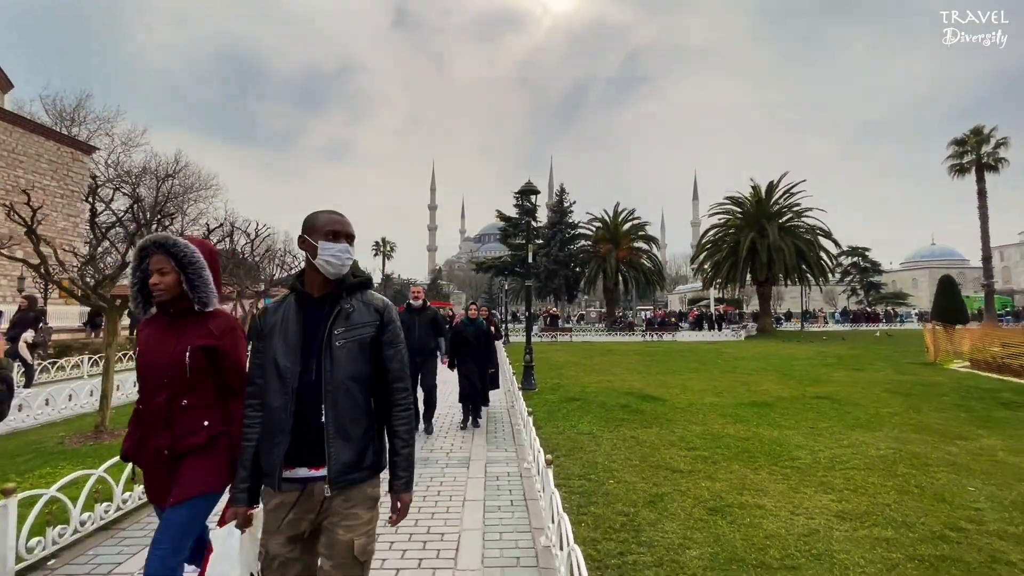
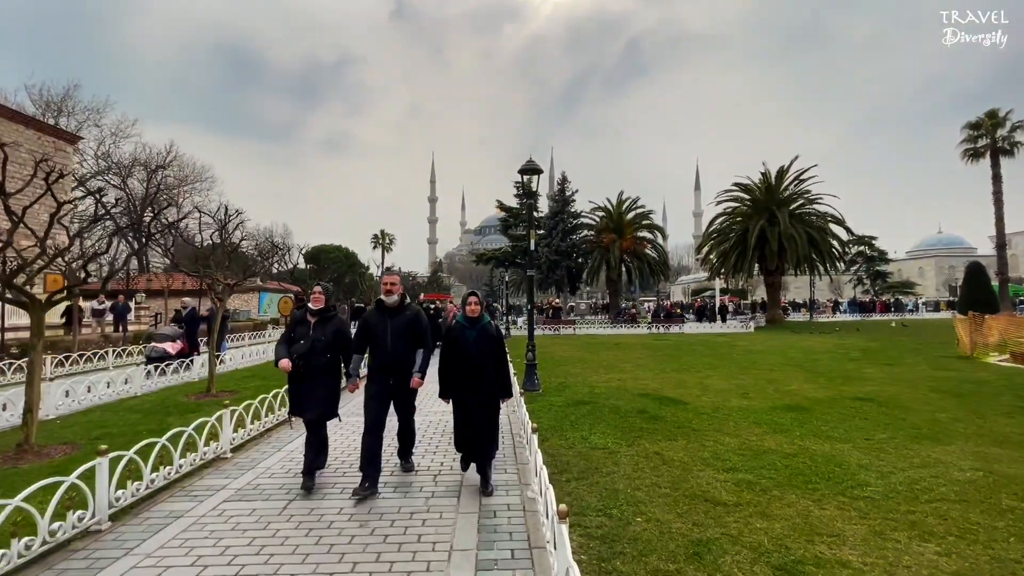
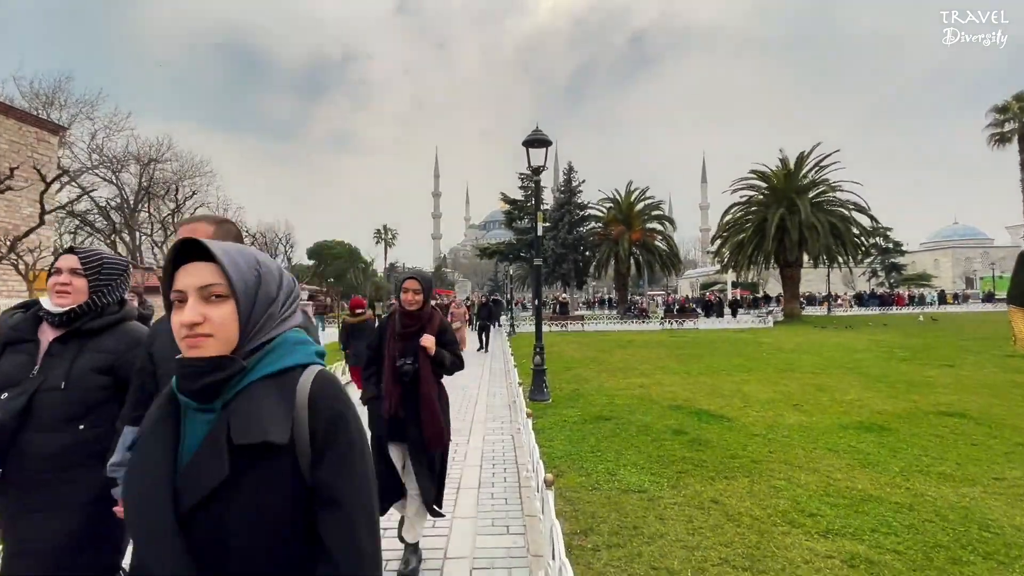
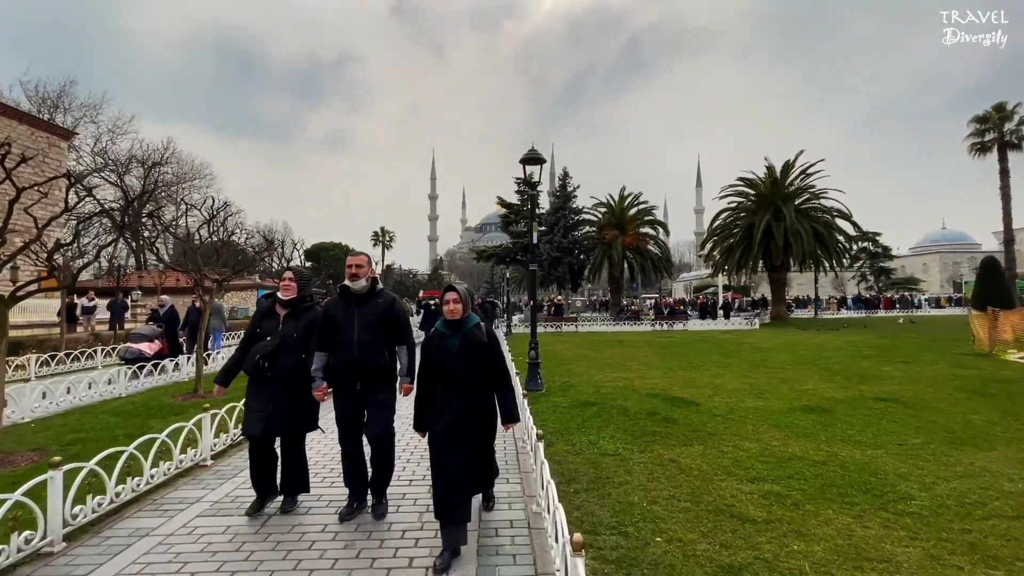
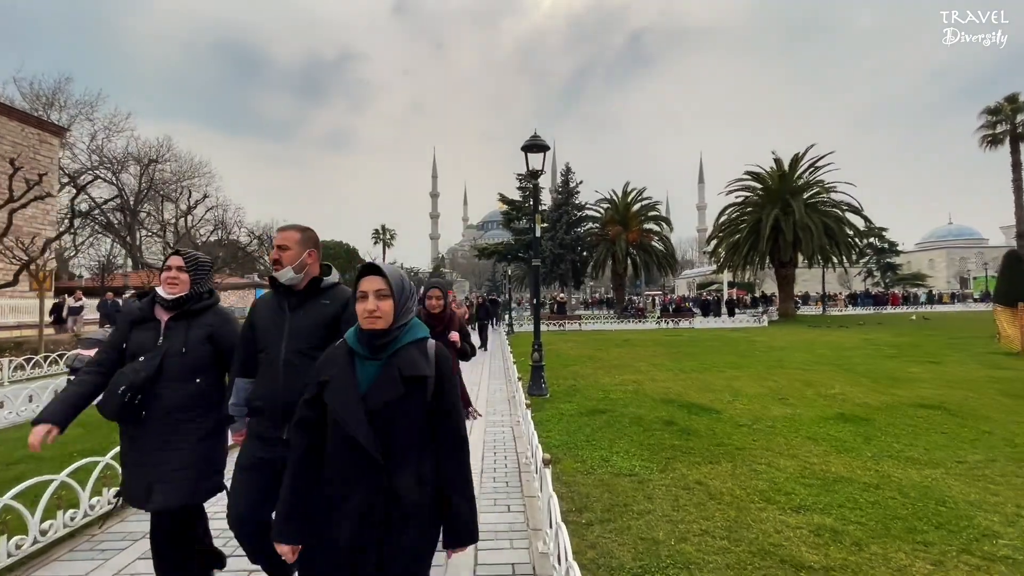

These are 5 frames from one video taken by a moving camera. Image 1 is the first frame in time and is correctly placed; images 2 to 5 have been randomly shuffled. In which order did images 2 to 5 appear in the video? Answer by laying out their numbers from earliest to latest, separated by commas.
2, 4, 5, 3
